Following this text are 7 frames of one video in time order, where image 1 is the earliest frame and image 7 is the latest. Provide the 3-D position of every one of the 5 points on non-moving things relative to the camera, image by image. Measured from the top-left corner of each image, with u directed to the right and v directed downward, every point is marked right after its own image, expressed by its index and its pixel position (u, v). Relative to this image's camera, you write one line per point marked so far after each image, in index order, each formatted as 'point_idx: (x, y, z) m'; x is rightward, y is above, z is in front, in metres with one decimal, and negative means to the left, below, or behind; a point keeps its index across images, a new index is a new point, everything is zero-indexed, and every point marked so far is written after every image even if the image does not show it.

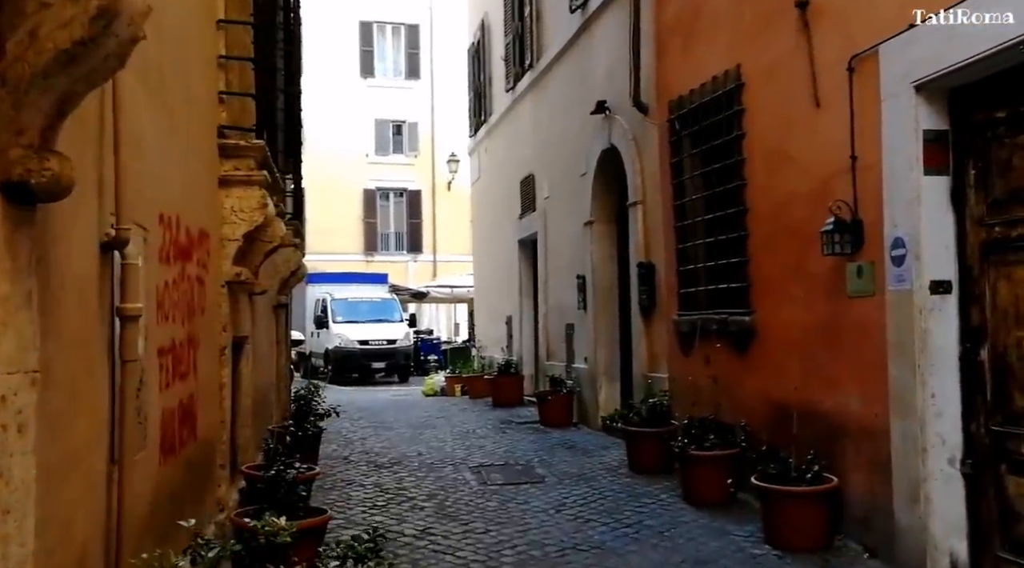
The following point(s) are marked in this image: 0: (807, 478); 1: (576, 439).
0: (+1.7, -1.1, +5.6) m
1: (+0.7, -1.5, +9.9) m
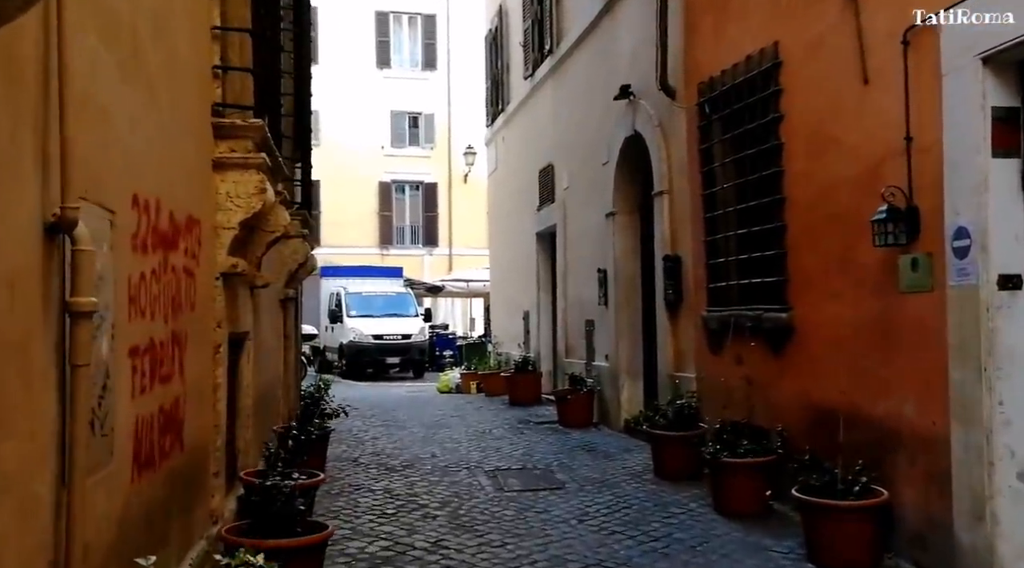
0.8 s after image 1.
0: (+1.8, -1.1, +5.1) m
1: (+0.8, -1.5, +9.5) m
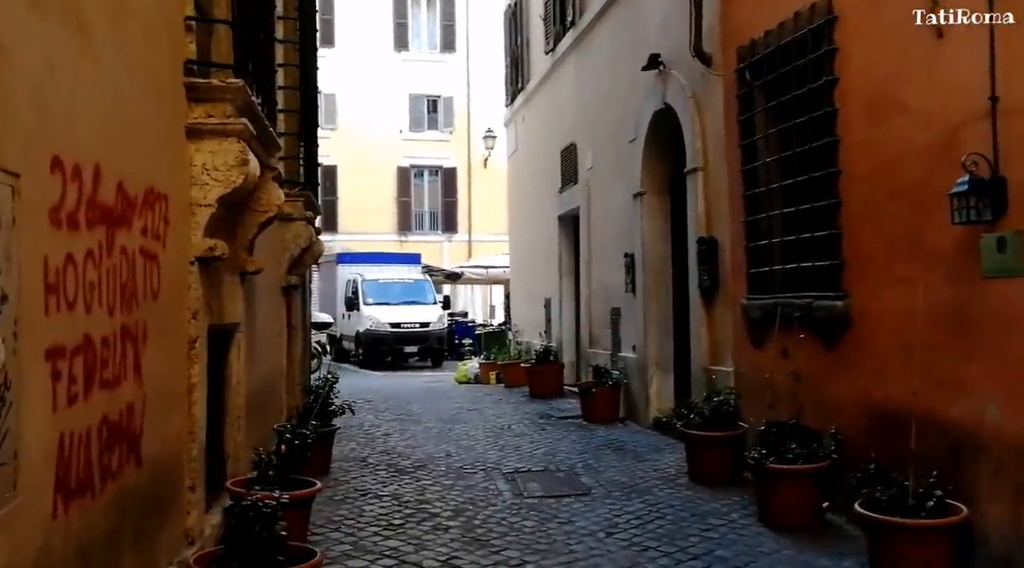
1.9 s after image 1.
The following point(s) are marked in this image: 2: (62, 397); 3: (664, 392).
0: (+1.9, -1.0, +4.4) m
1: (+1.0, -1.4, +8.8) m
2: (-1.2, -0.3, +2.6) m
3: (+1.4, -1.0, +9.2) m
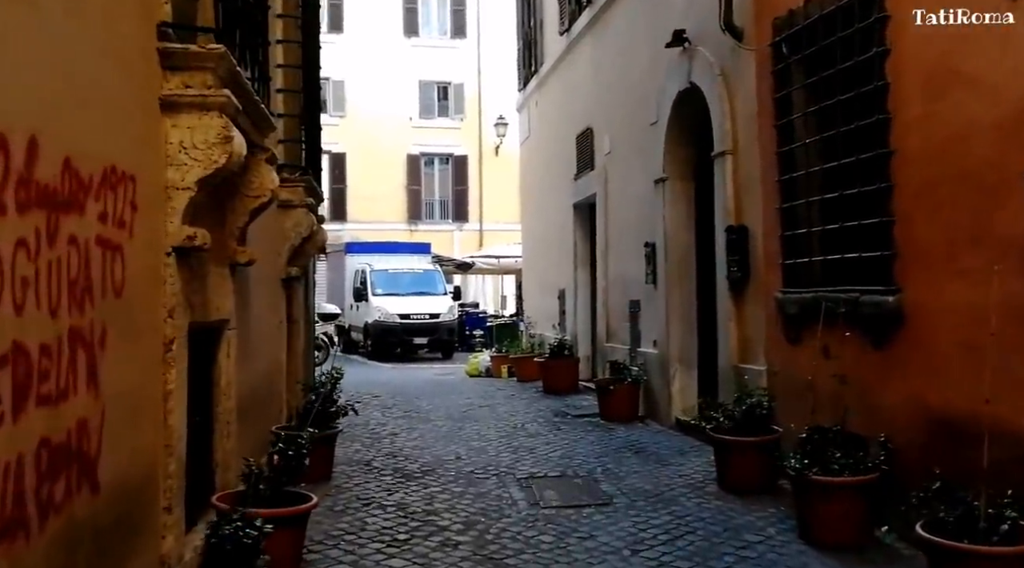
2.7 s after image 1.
0: (+1.9, -1.0, +3.9) m
1: (+1.1, -1.3, +8.3) m
2: (-1.1, -0.3, +2.1) m
3: (+1.5, -0.9, +8.6) m
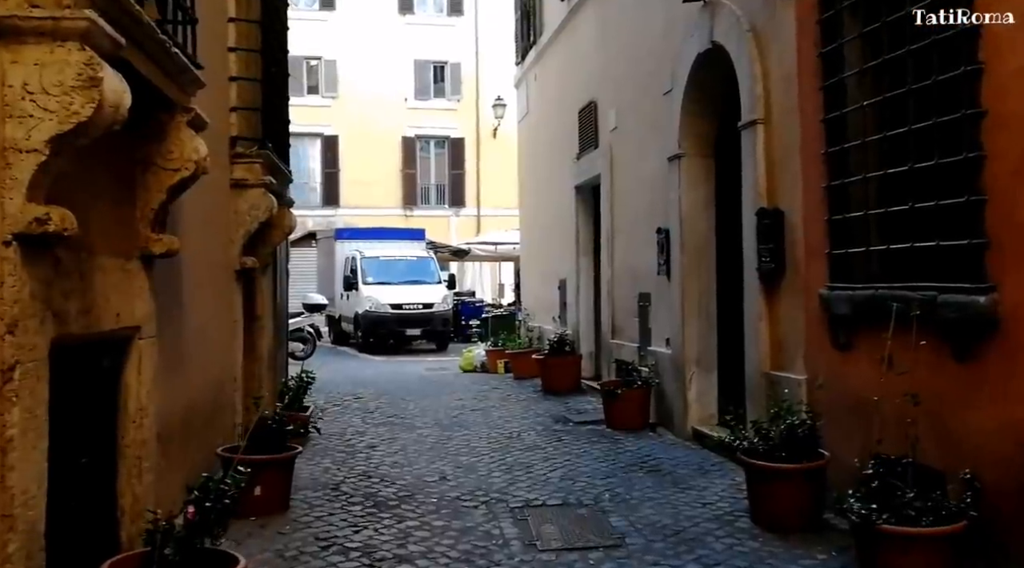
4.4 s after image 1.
0: (+1.9, -1.0, +2.8) m
1: (+1.1, -1.2, +7.2) m
2: (-1.2, -0.3, +1.0) m
3: (+1.5, -0.9, +7.6) m
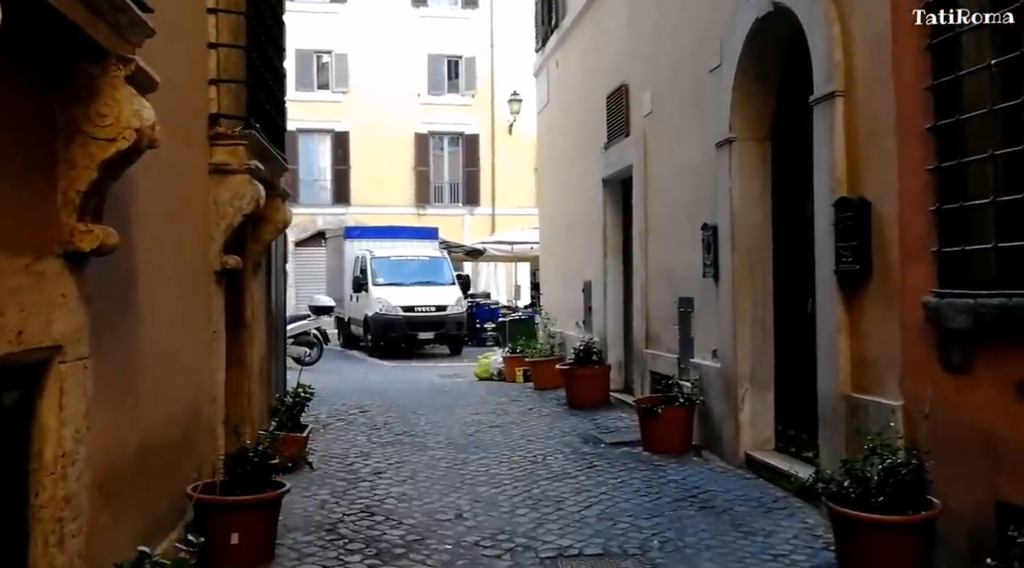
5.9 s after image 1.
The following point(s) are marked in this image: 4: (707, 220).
0: (+2.0, -1.0, +1.8) m
1: (+1.2, -1.3, +6.2) m
2: (-1.1, -0.3, 0.0) m
3: (+1.7, -0.9, +6.6) m
4: (+1.4, +0.5, +7.3) m
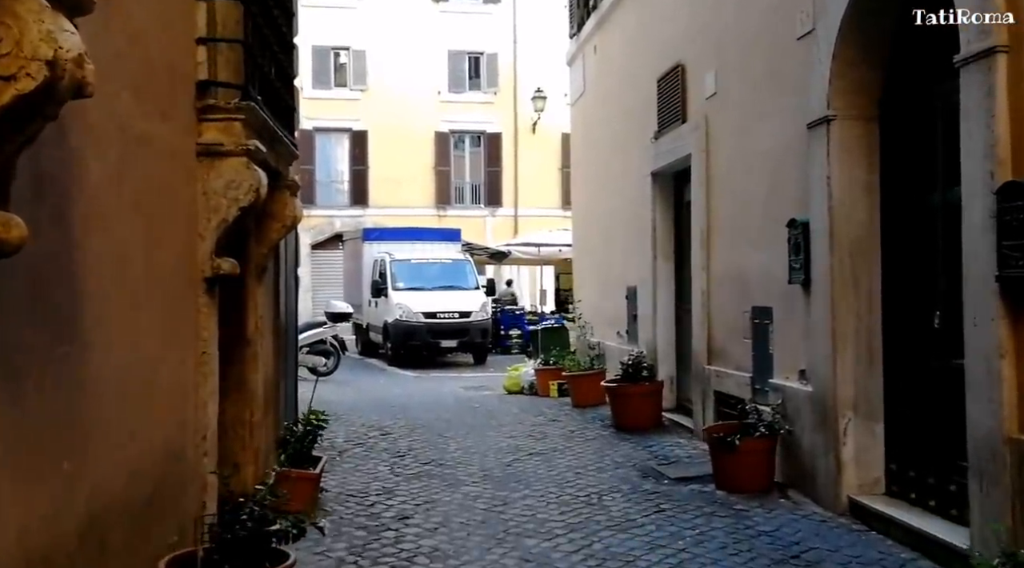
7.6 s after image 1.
0: (+2.2, -1.0, +0.7) m
1: (+1.5, -1.3, +5.1) m
2: (-0.9, -0.4, -1.1) m
3: (+2.0, -0.9, +5.4) m
4: (+1.7, +0.4, +6.1) m
